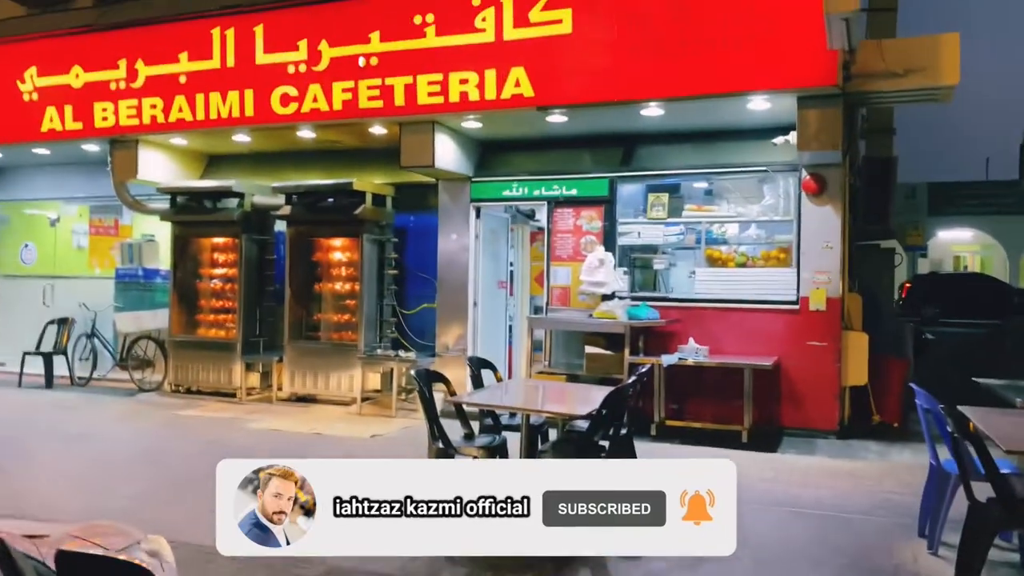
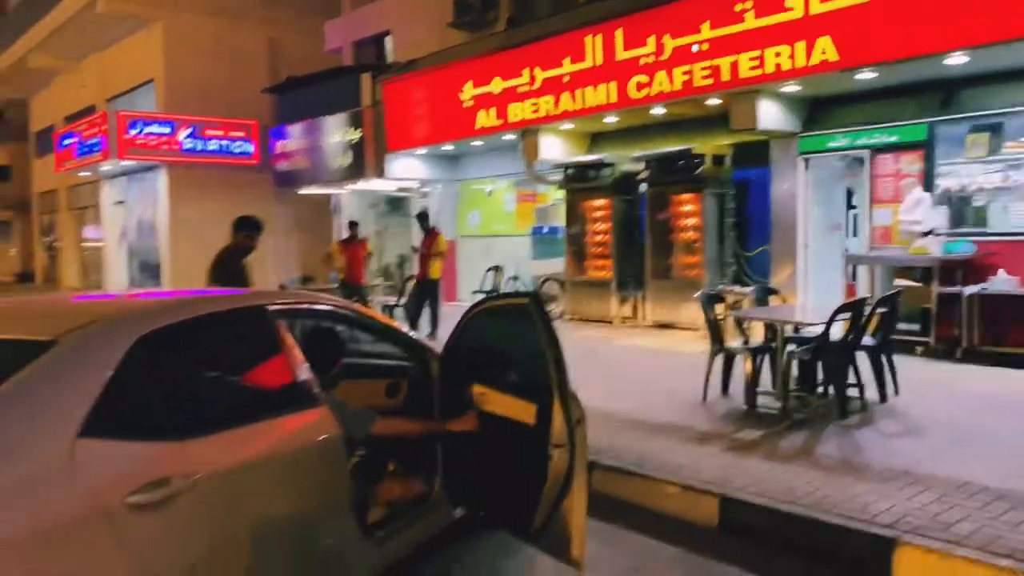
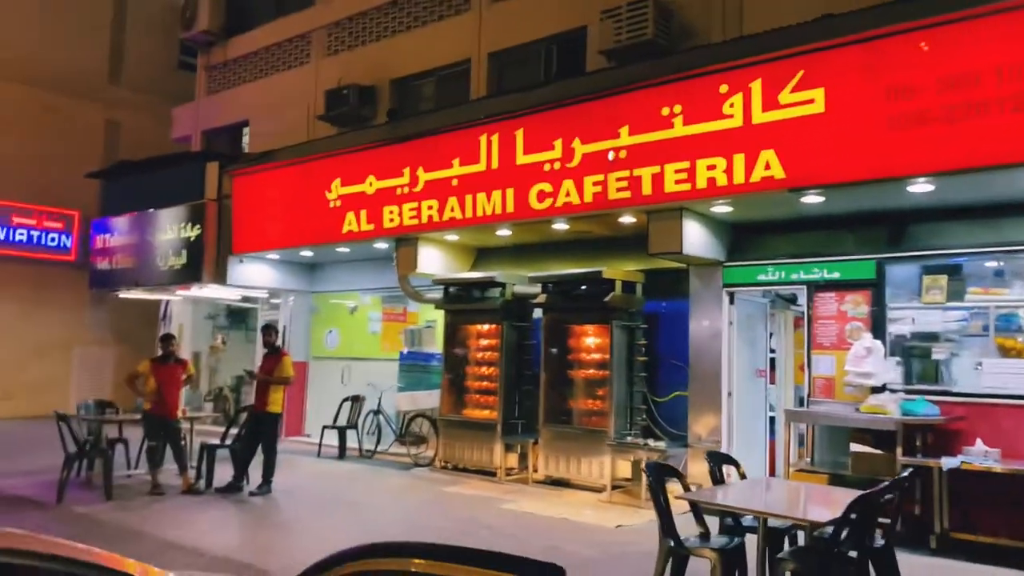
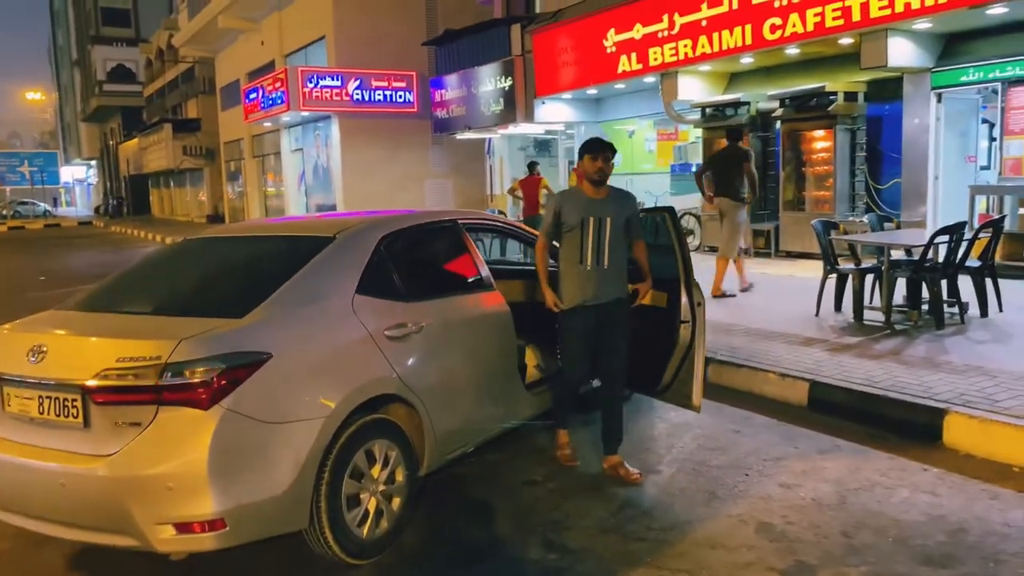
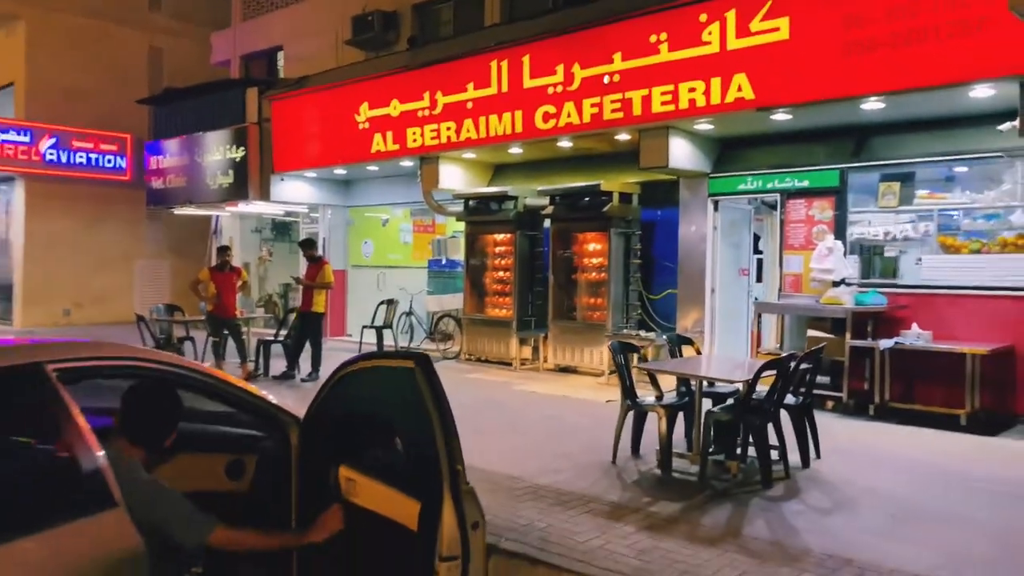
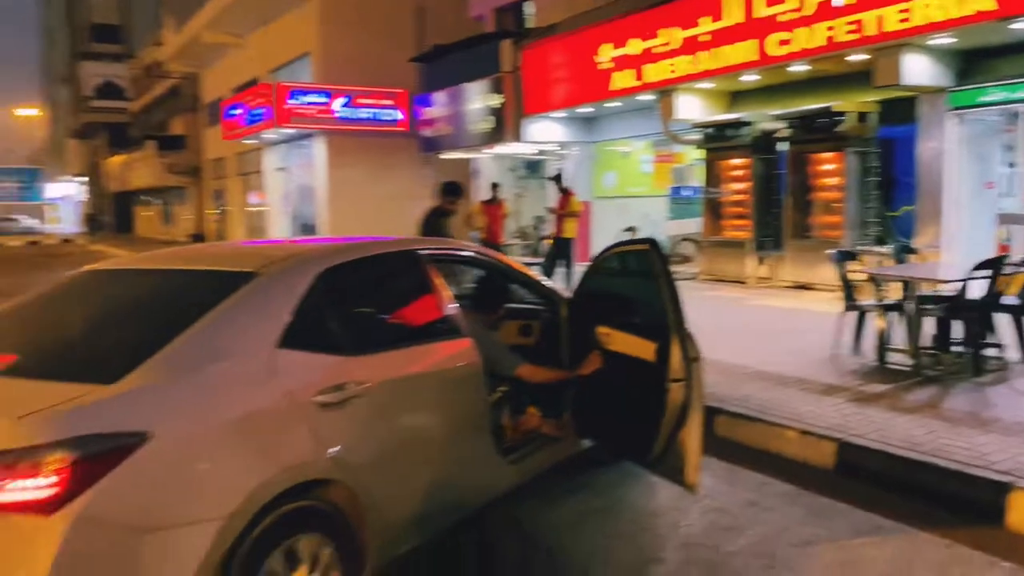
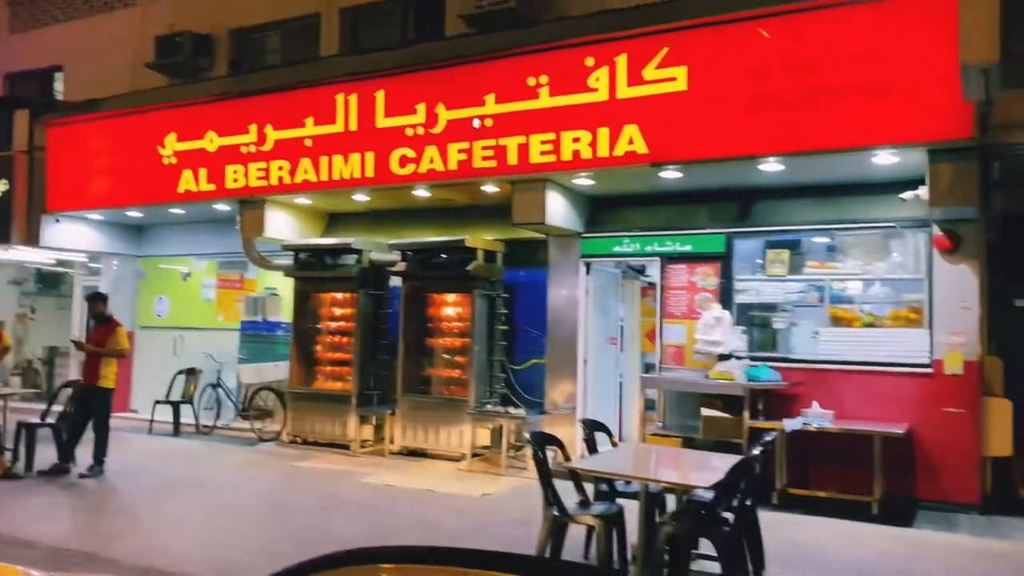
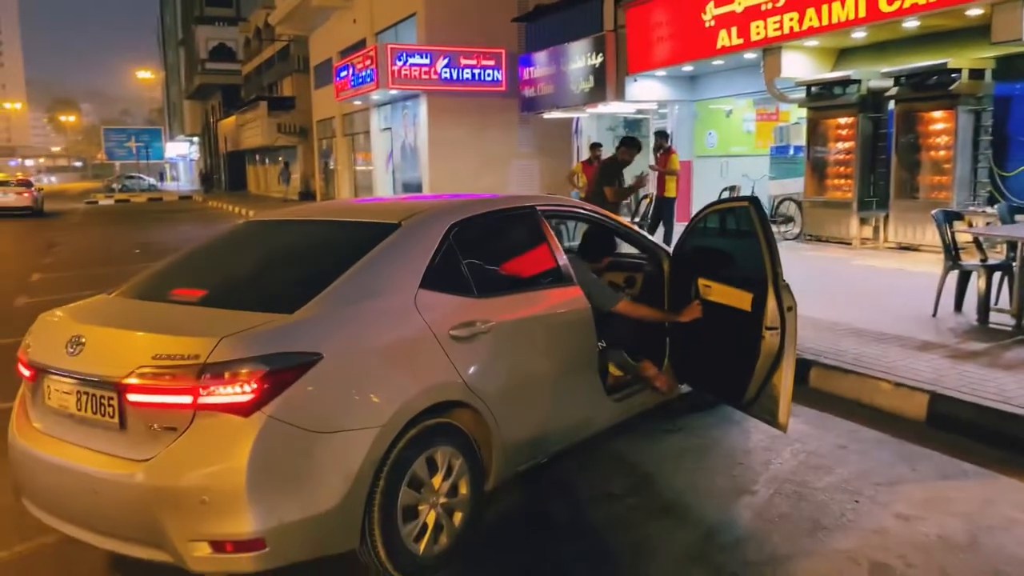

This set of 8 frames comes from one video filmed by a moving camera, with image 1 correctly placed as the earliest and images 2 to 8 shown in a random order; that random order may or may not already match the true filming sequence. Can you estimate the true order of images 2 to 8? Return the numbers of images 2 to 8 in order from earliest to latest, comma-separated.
7, 3, 5, 2, 6, 8, 4
